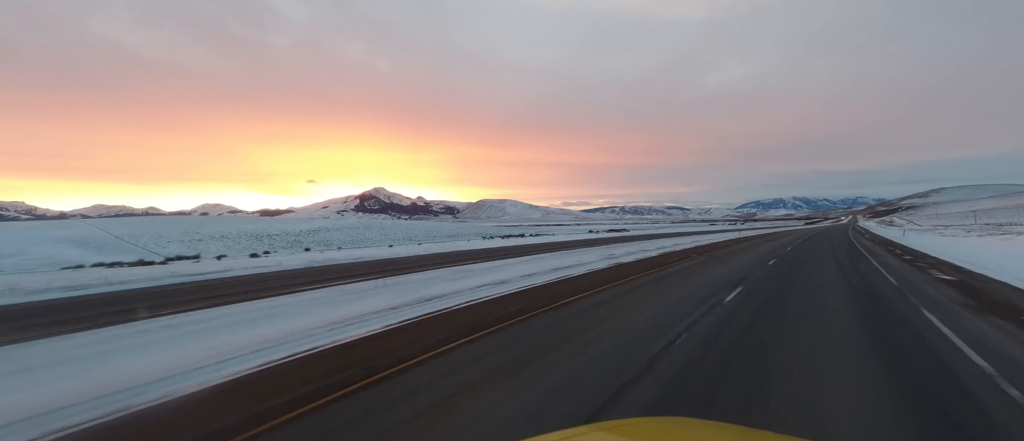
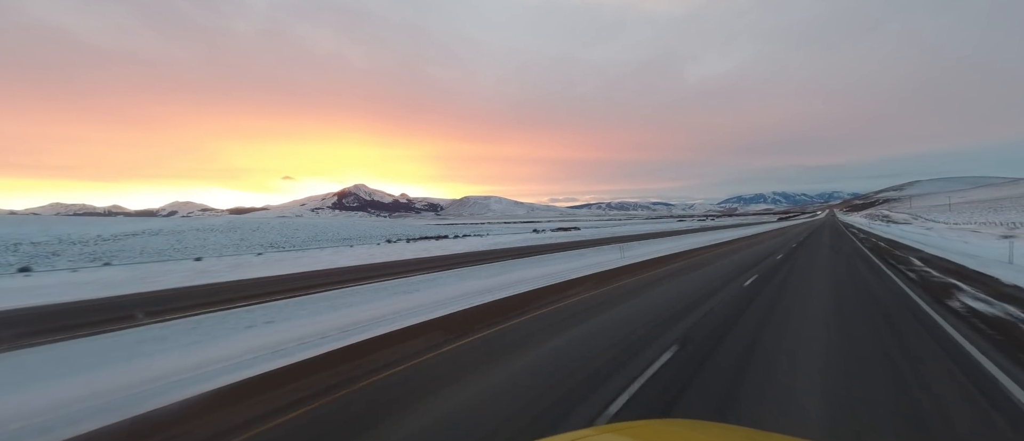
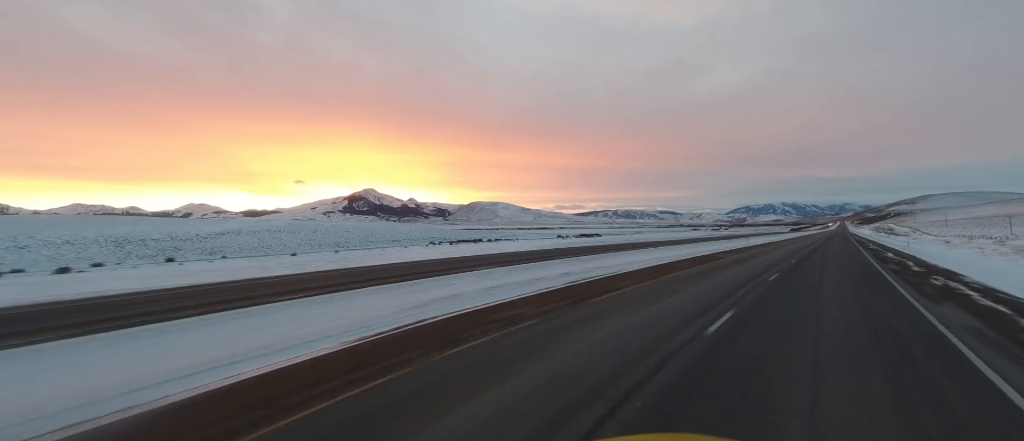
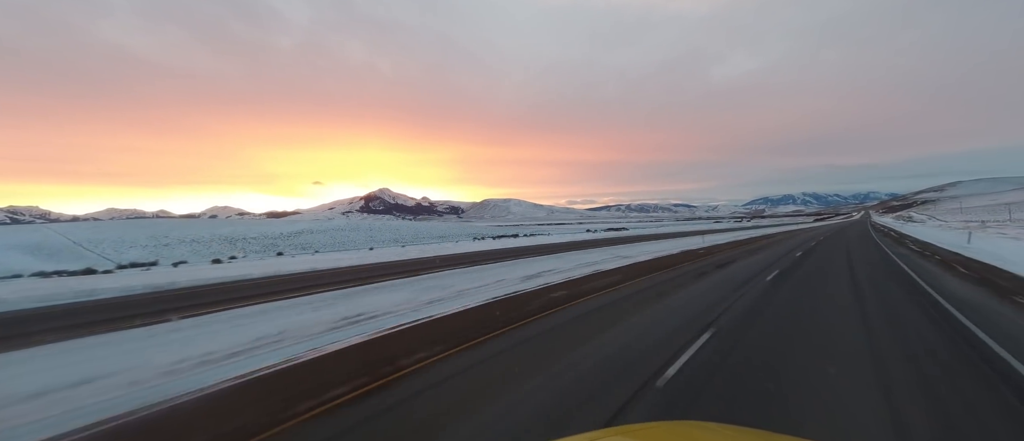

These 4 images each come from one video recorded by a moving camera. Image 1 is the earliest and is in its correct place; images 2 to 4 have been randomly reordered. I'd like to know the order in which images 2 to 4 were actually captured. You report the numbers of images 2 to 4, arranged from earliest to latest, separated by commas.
4, 3, 2
